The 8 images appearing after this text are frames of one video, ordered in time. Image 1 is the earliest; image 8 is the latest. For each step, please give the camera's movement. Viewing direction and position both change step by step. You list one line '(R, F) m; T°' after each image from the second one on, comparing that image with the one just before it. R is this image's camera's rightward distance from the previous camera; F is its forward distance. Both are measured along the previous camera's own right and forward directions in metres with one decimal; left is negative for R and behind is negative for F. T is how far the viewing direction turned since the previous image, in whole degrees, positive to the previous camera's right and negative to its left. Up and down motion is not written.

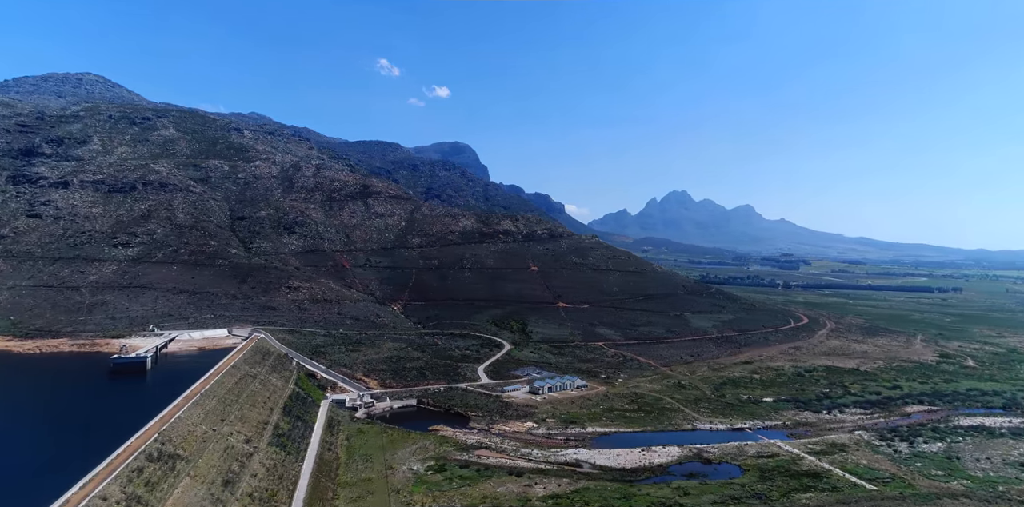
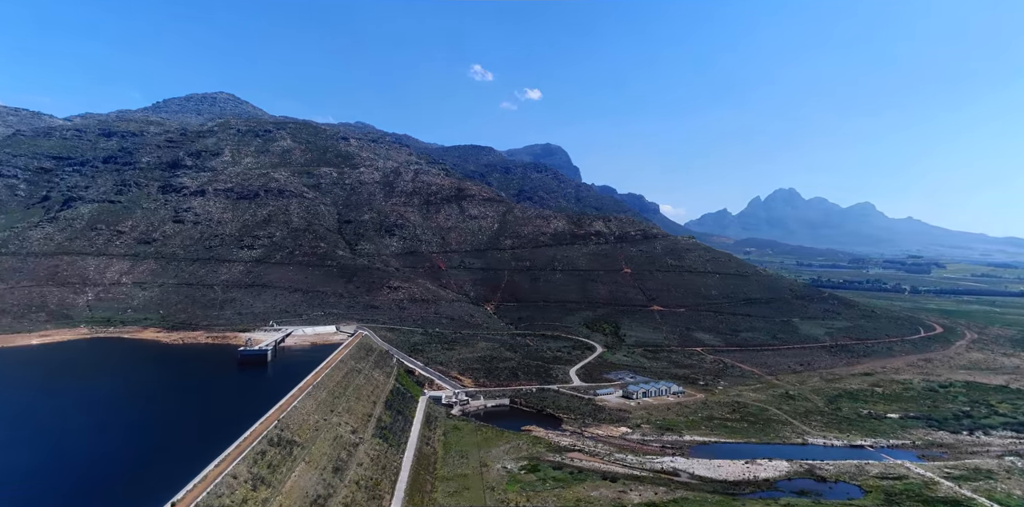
(-2.3, -0.2) m; -8°
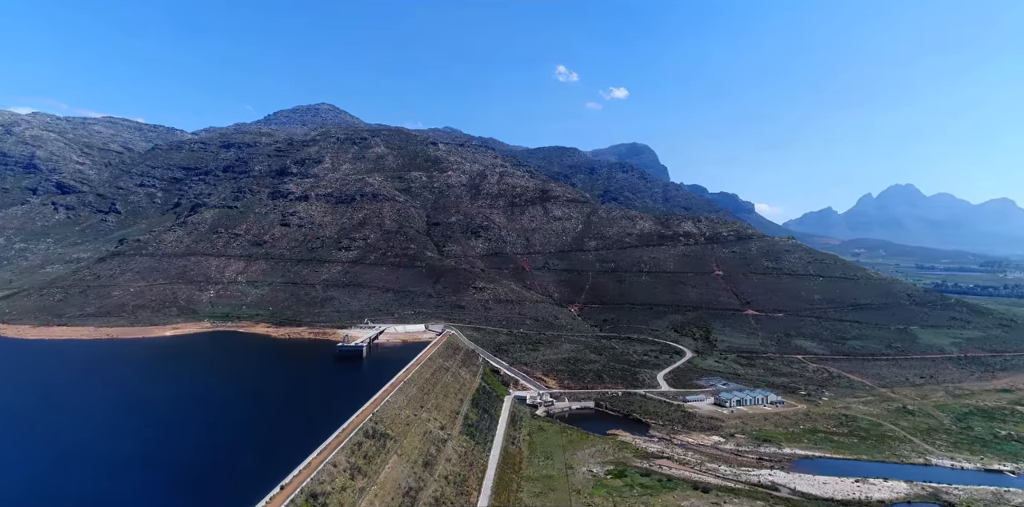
(-2.1, -0.2) m; -8°
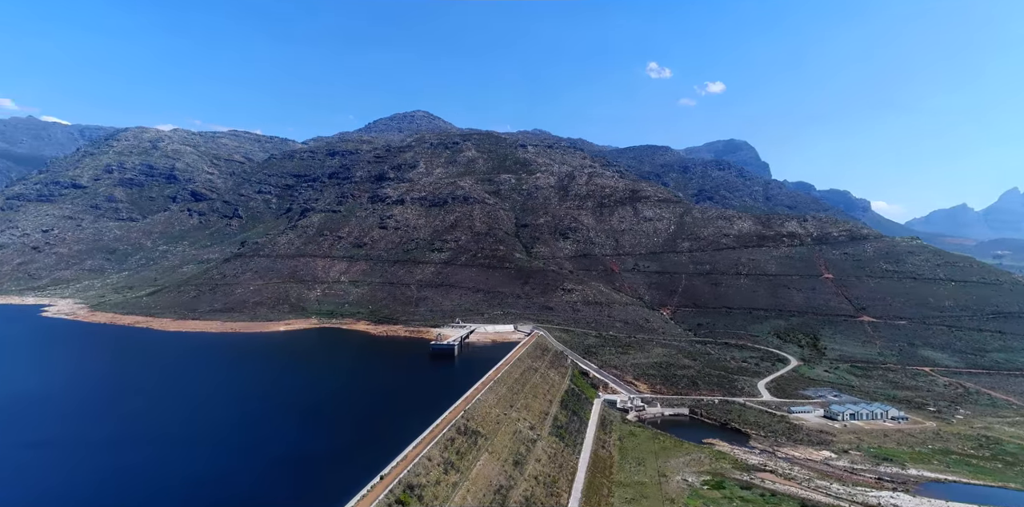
(-2.2, -0.2) m; -8°
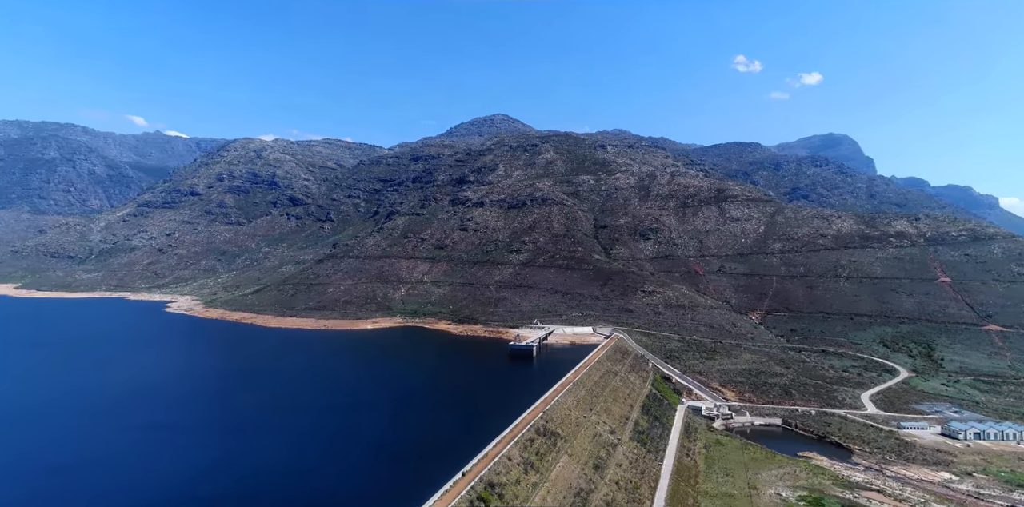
(-2.0, -0.2) m; -7°
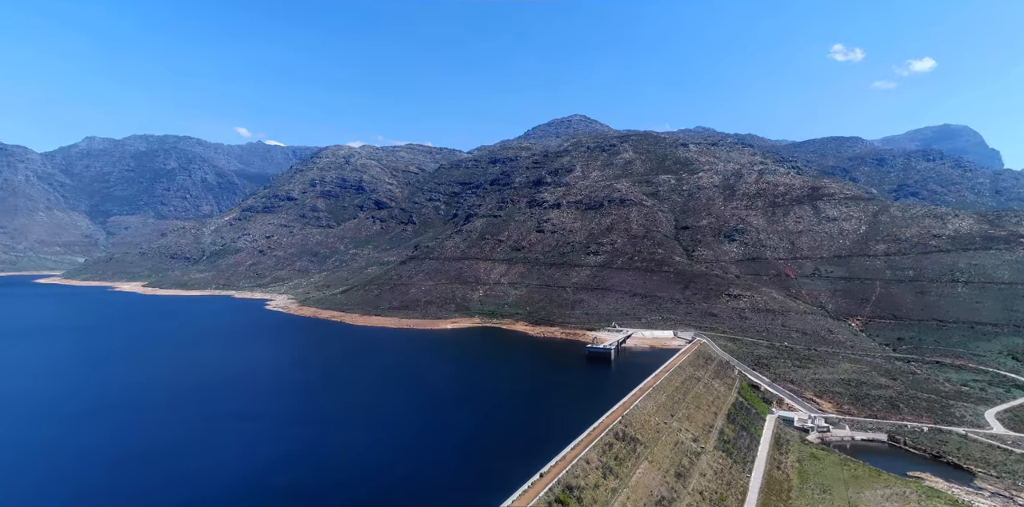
(-2.0, -0.1) m; -7°
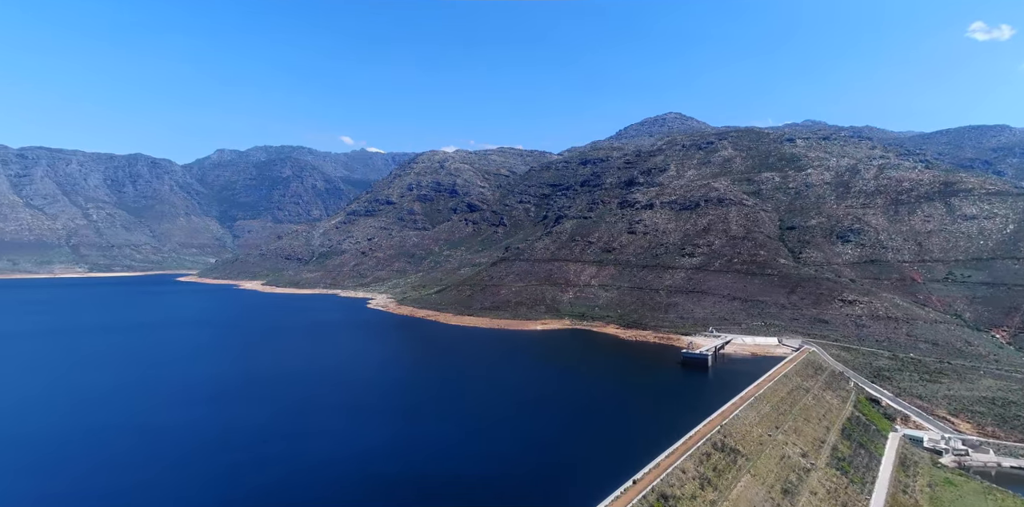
(-2.4, -0.2) m; -8°
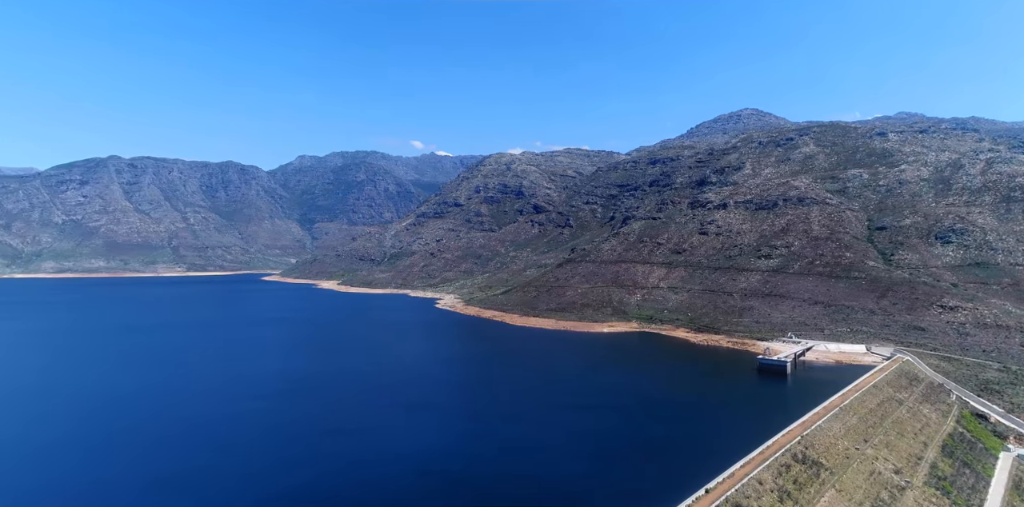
(-1.8, 0.0) m; -6°
